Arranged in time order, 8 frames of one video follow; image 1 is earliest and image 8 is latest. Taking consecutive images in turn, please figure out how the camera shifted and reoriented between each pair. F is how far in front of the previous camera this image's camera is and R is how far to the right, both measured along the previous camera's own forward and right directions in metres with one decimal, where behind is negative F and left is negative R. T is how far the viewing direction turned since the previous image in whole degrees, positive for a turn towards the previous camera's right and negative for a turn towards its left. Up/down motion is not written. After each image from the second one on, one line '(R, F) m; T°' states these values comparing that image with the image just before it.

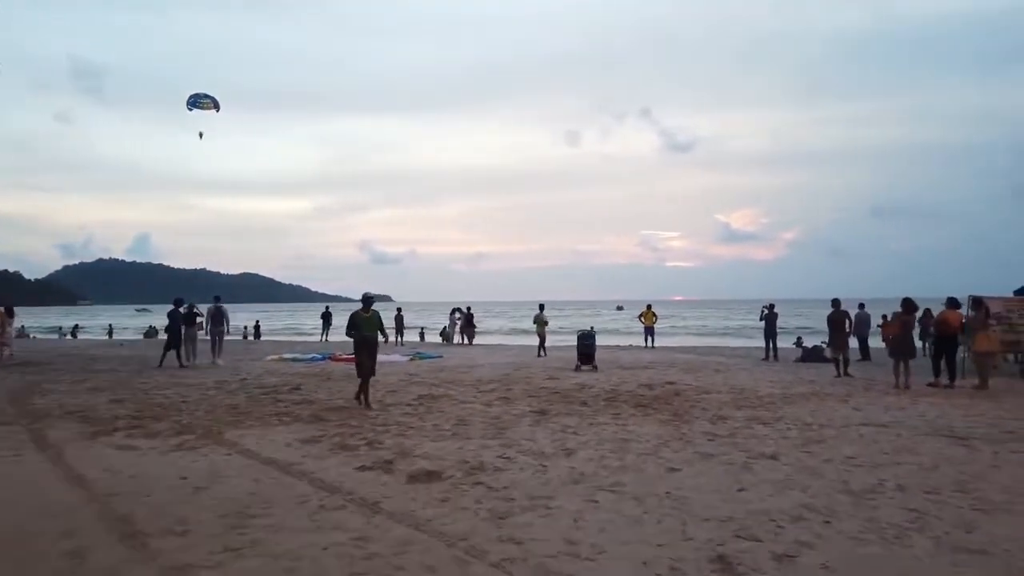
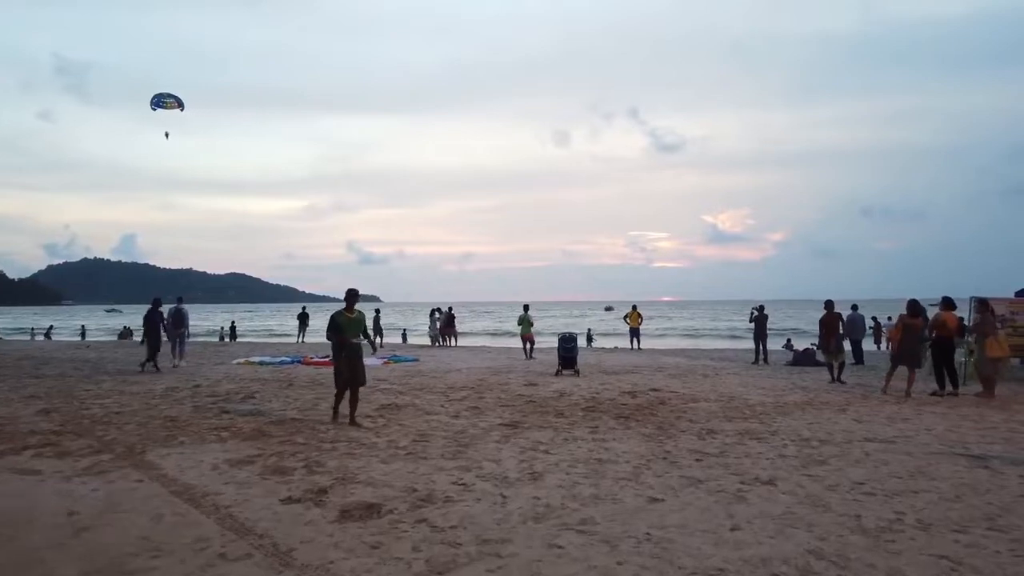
(+0.2, +0.9) m; +1°
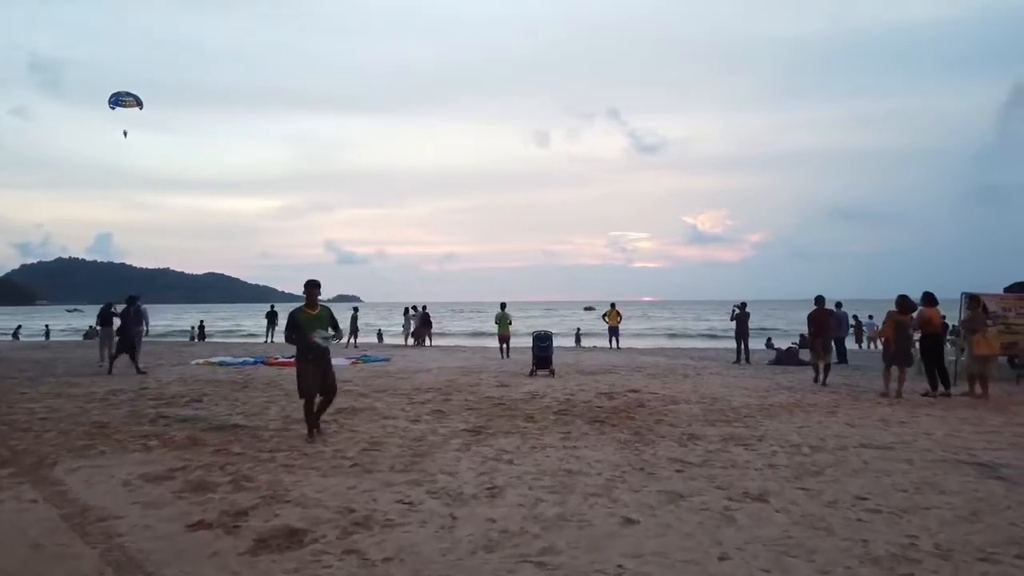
(+0.2, +0.8) m; +1°
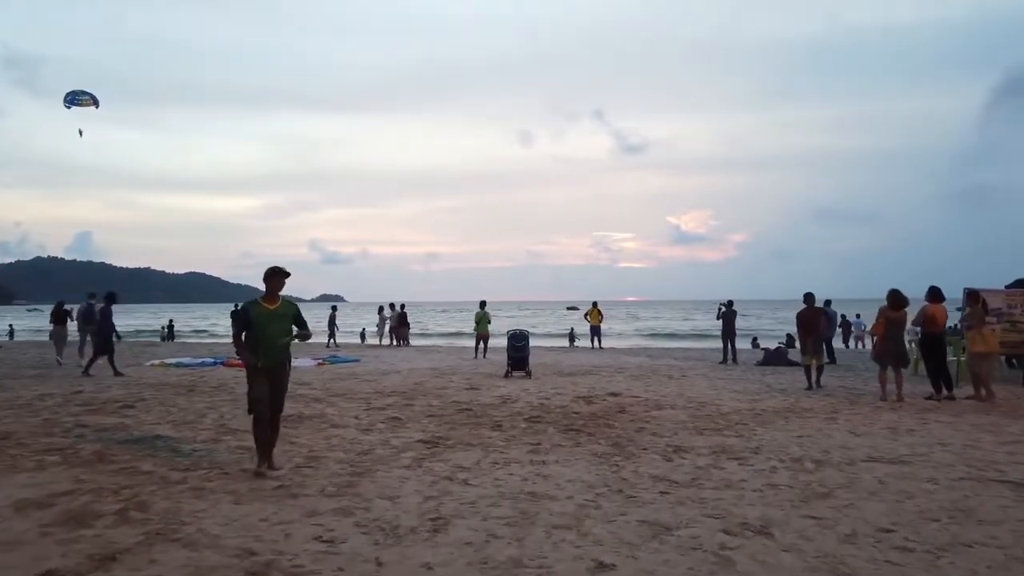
(+0.2, +1.0) m; +1°
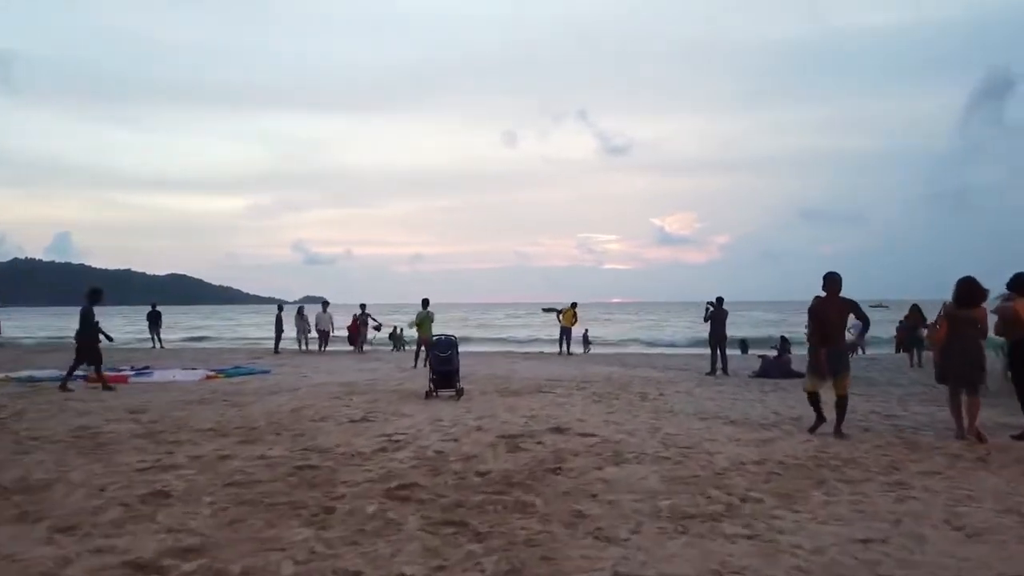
(+0.9, +3.5) m; +1°
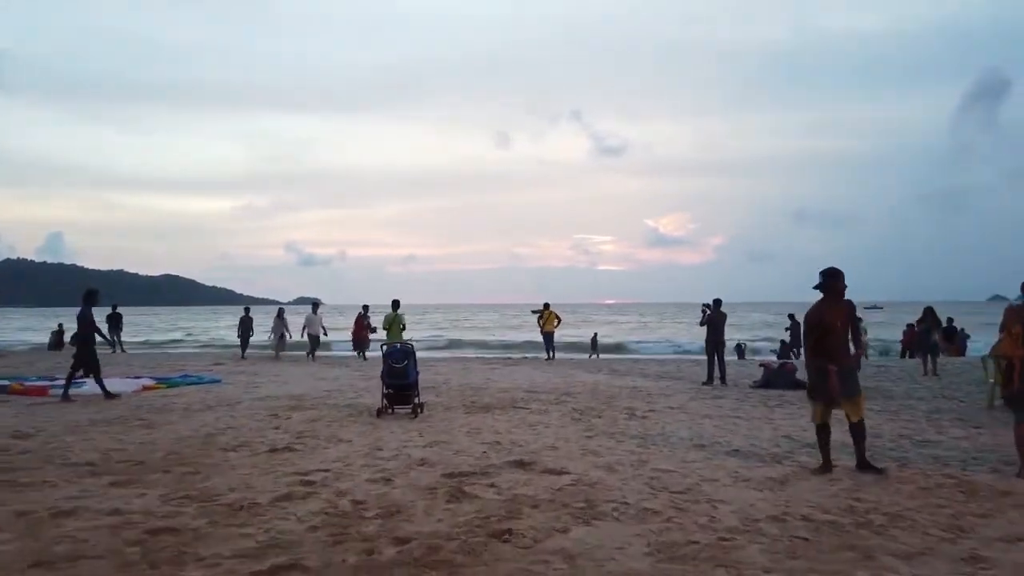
(+0.4, +1.5) m; 0°
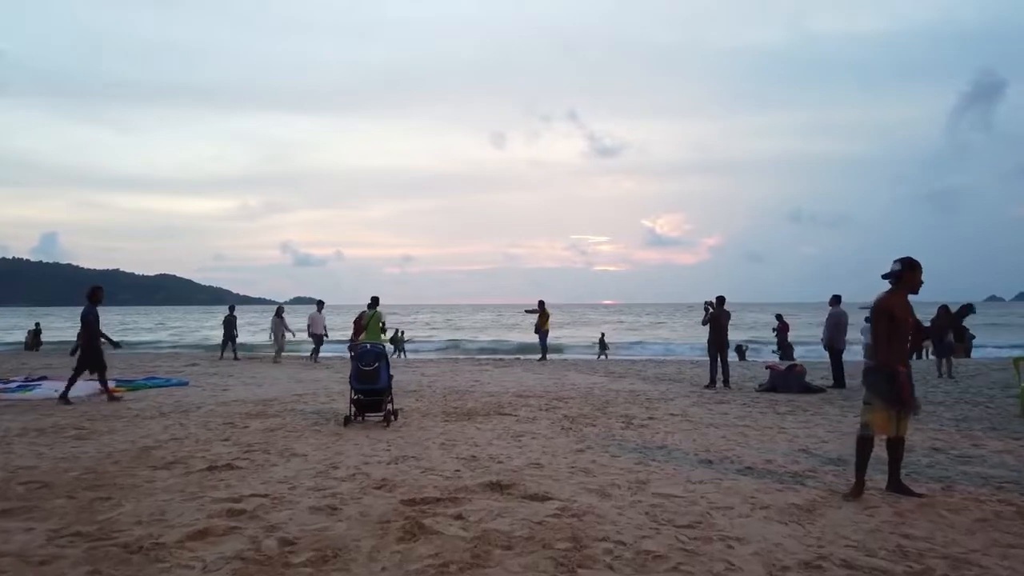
(+0.1, +1.0) m; 0°
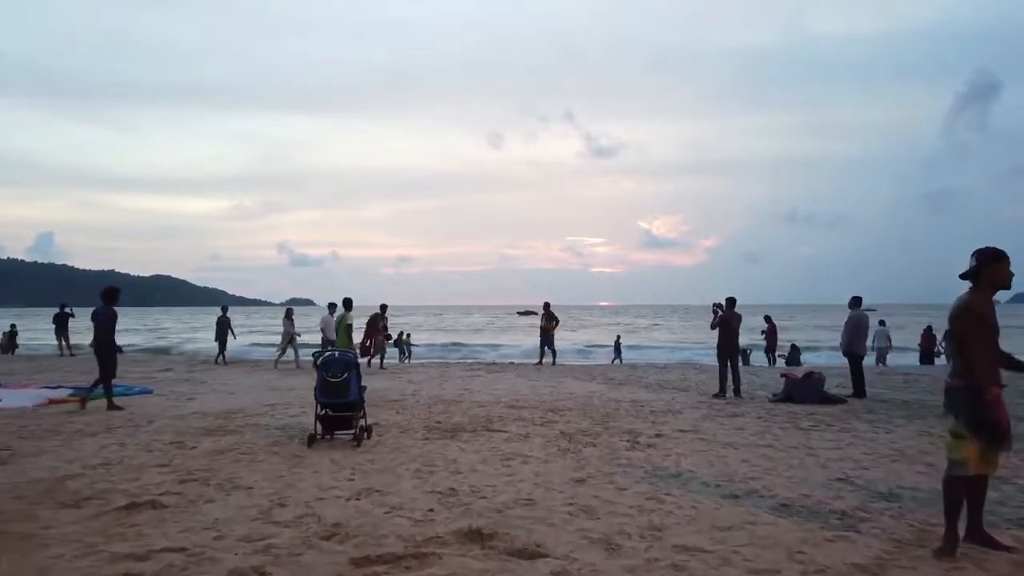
(+0.1, +1.1) m; 0°
